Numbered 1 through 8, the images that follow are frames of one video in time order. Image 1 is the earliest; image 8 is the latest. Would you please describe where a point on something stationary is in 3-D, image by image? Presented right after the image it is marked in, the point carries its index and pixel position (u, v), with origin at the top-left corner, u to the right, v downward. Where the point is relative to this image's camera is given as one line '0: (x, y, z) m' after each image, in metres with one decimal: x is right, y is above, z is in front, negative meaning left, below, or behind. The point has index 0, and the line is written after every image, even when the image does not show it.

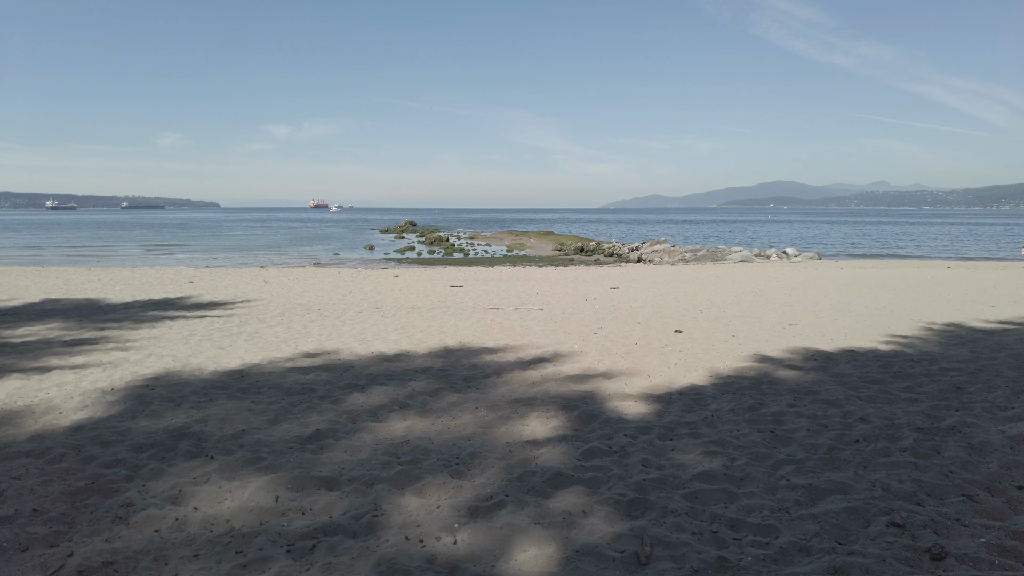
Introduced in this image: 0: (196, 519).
0: (-1.7, -1.2, +3.3) m
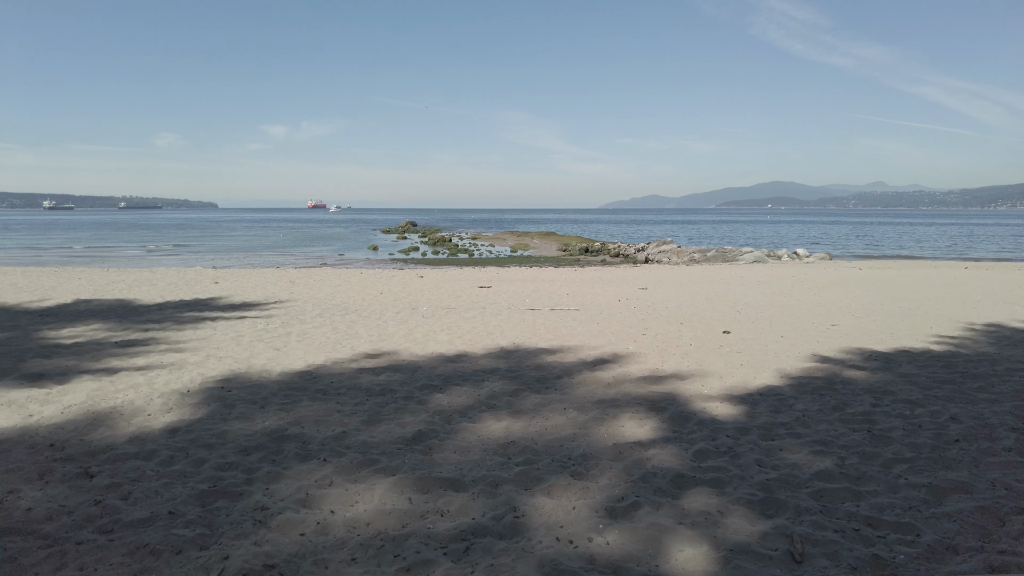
0: (-0.9, -1.2, +3.3) m
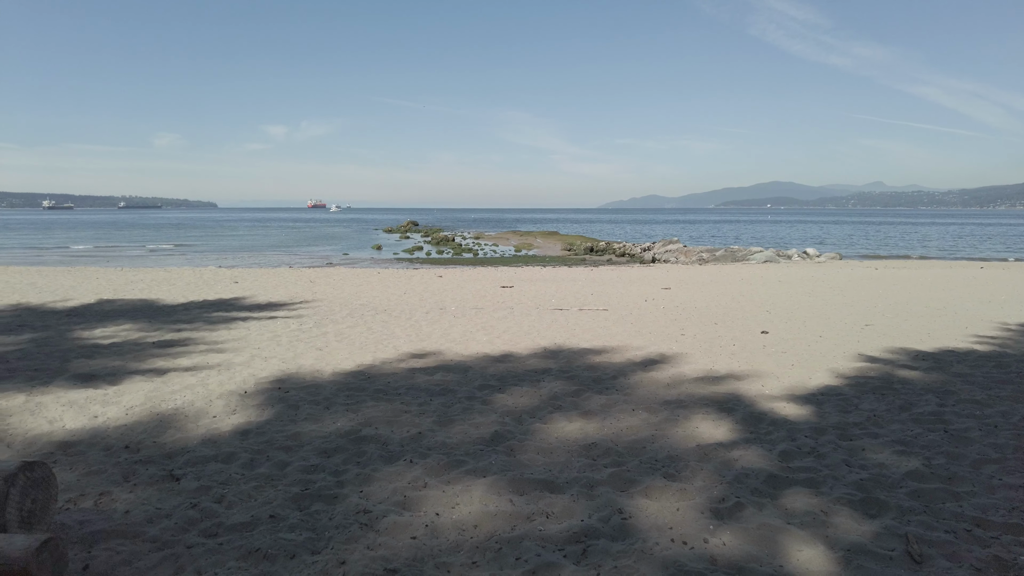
0: (-0.3, -1.2, +3.2) m
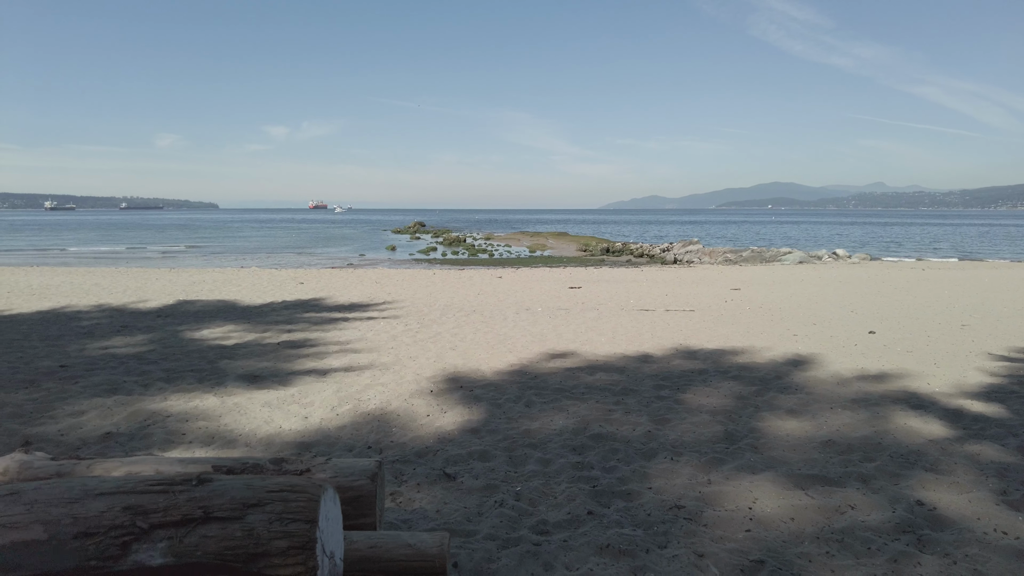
0: (+1.4, -1.2, +3.3) m
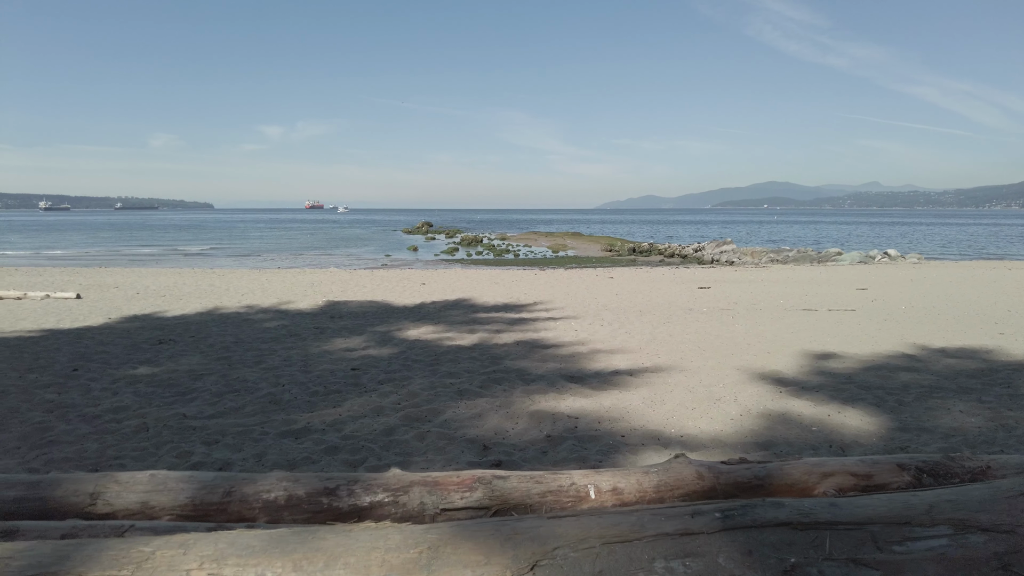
0: (+4.7, -1.2, +3.5) m
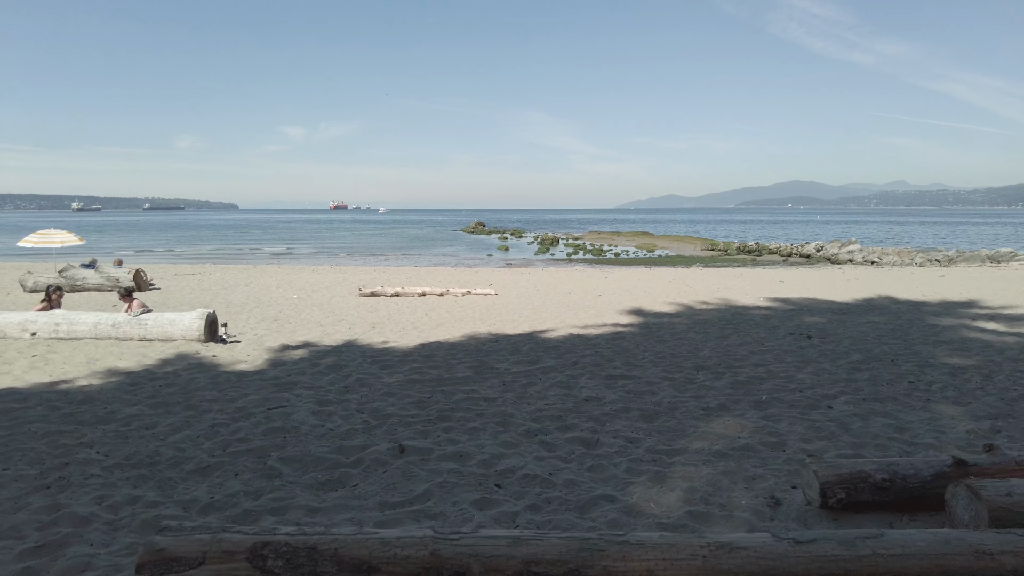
0: (+13.8, -1.1, +2.7) m
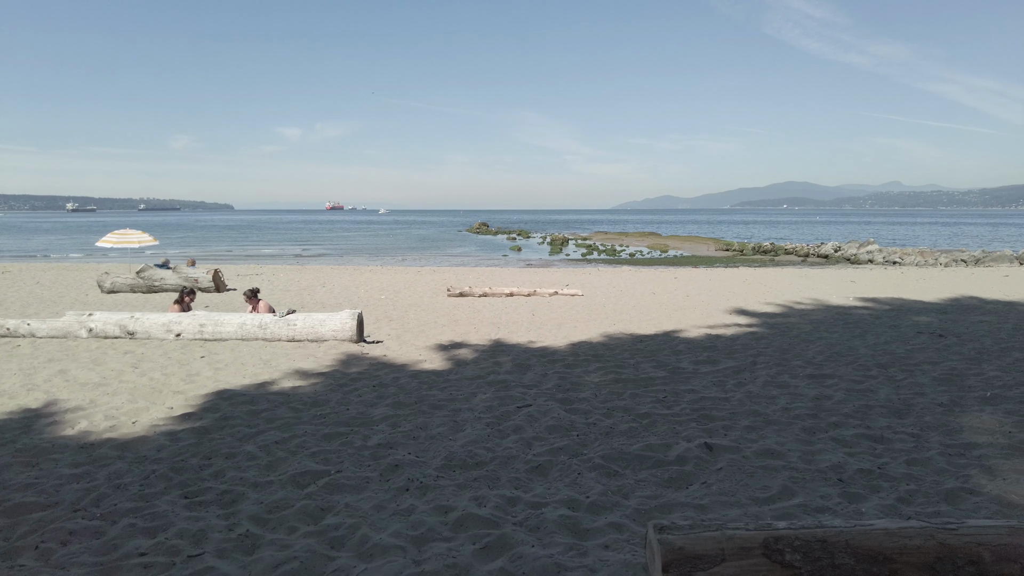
0: (+16.0, -1.0, +3.1) m
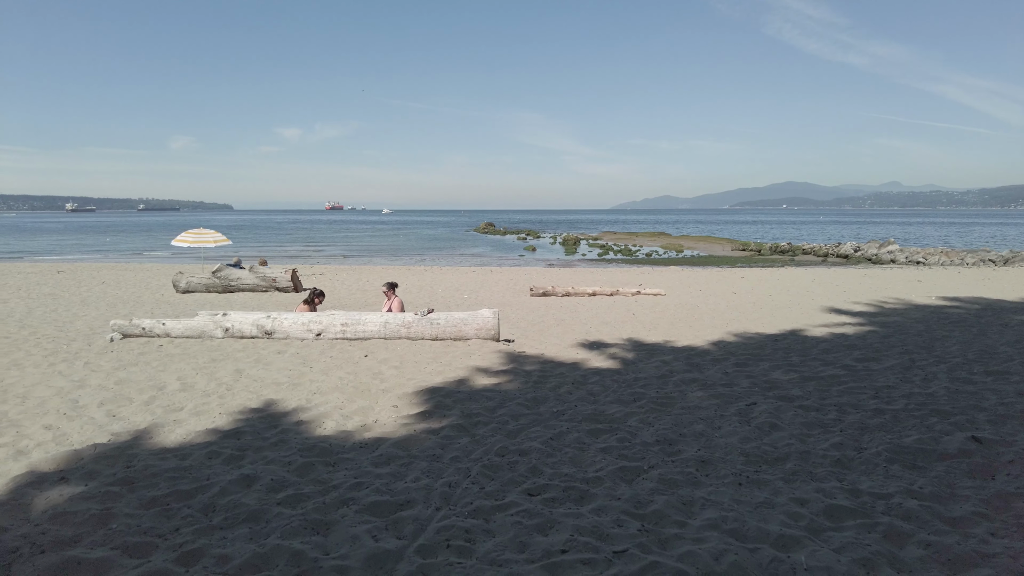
0: (+17.9, -1.0, +3.4) m
